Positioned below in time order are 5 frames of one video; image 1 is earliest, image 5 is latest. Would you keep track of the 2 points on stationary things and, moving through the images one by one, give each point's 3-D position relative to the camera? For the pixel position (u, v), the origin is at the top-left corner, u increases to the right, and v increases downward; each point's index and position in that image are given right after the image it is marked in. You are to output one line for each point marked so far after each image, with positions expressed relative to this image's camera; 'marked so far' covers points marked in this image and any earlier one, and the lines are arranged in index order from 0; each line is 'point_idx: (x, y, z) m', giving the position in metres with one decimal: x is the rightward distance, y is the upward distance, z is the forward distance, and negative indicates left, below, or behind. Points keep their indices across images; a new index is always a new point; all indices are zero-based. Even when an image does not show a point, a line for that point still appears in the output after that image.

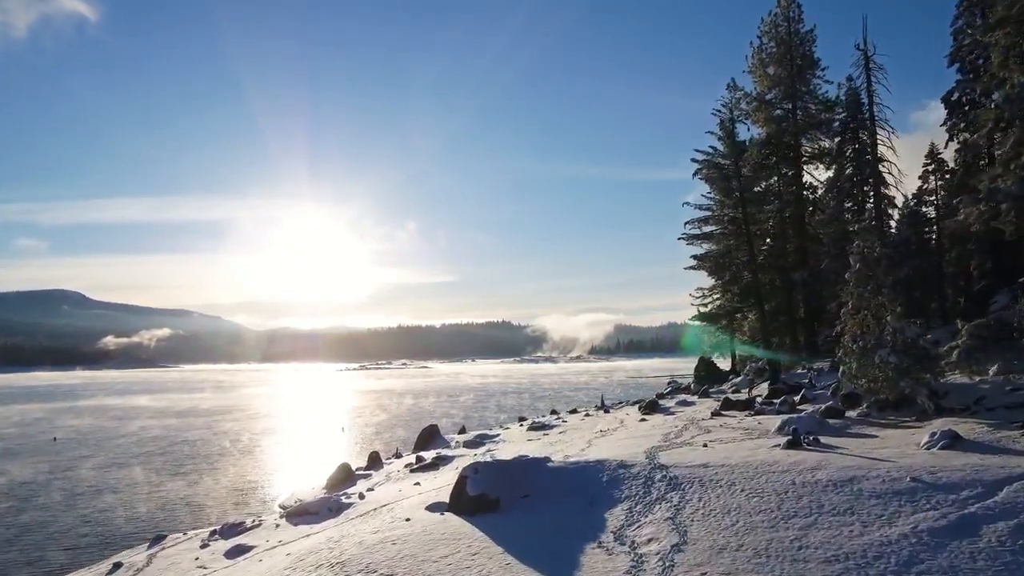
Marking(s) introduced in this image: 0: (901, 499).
0: (+6.1, -3.3, +11.8) m
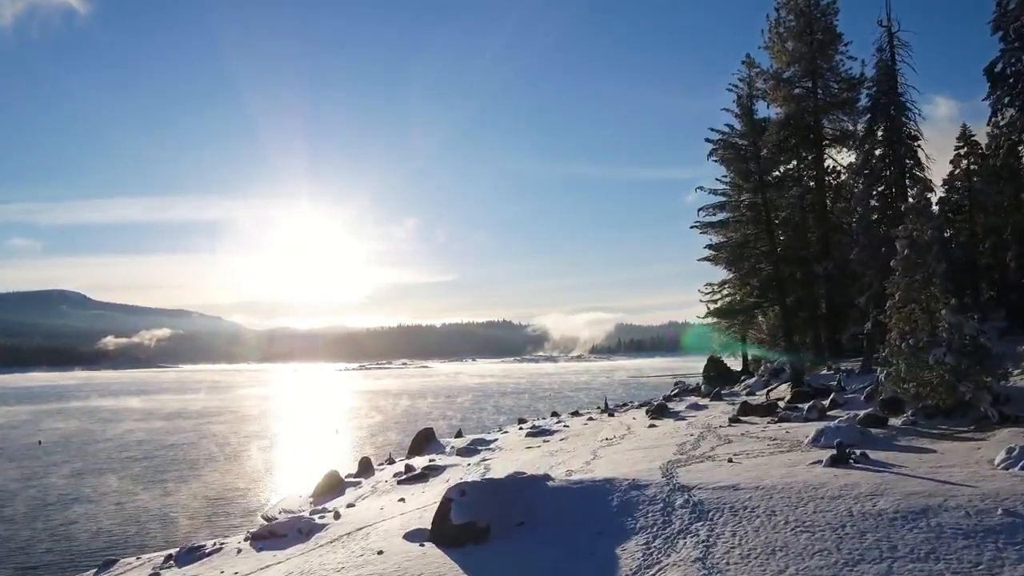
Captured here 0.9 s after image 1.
0: (+6.0, -3.1, +9.3) m
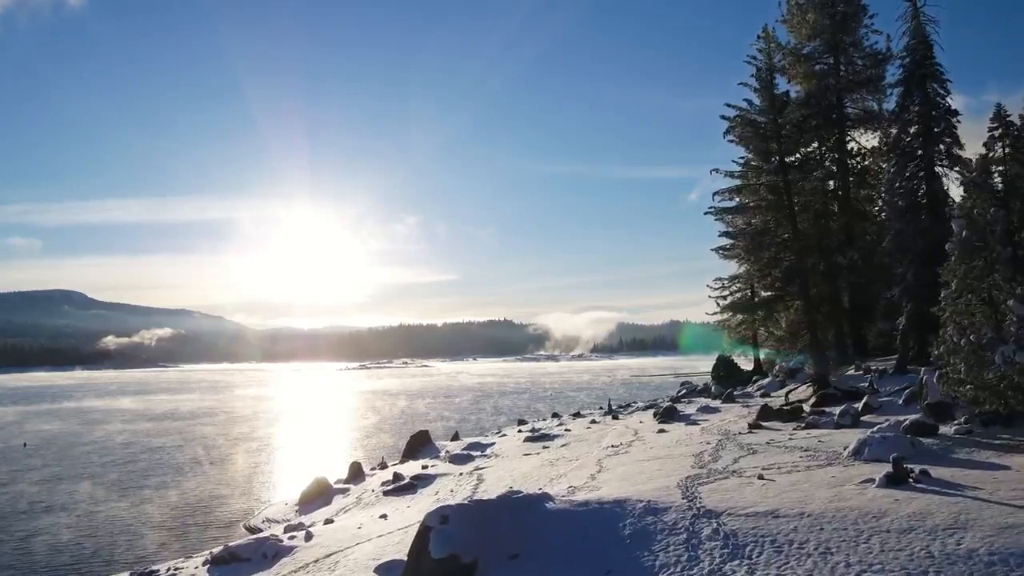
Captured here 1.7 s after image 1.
0: (+5.8, -2.9, +6.9) m
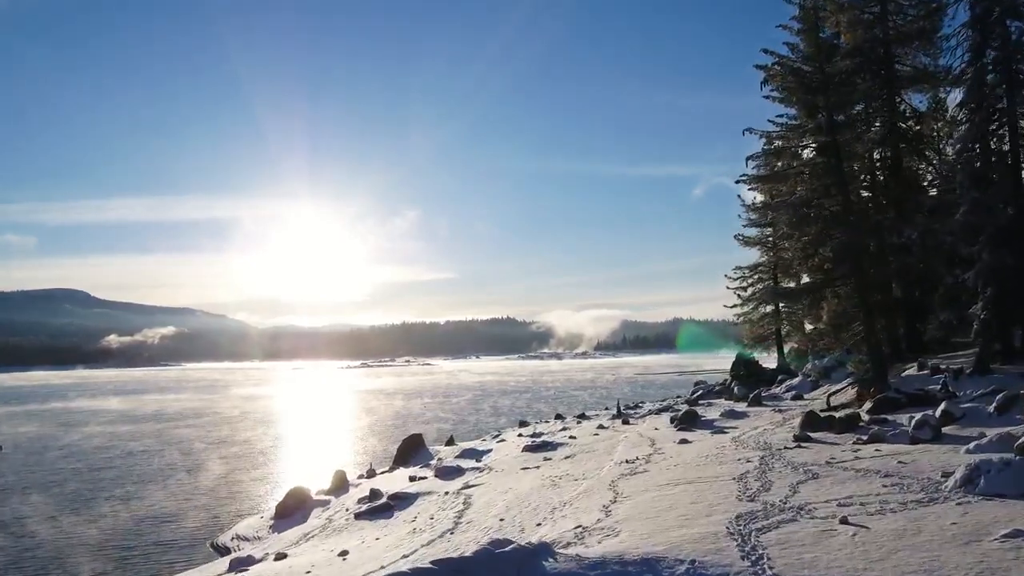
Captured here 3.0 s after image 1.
0: (+5.6, -2.5, +3.1) m
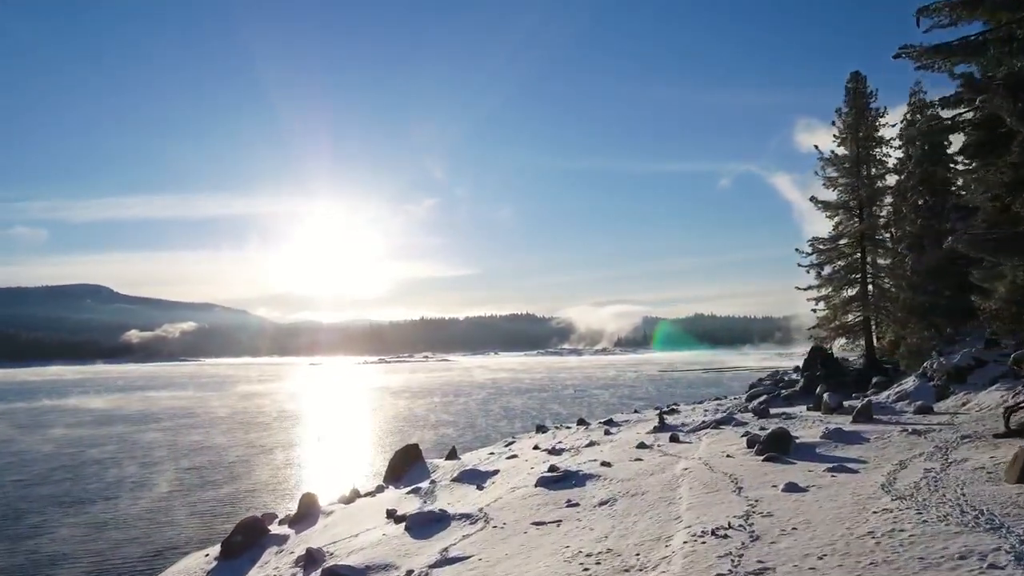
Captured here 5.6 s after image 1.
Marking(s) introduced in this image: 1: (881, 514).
0: (+5.2, -1.7, -5.0) m
1: (+5.1, -3.1, +10.2) m
